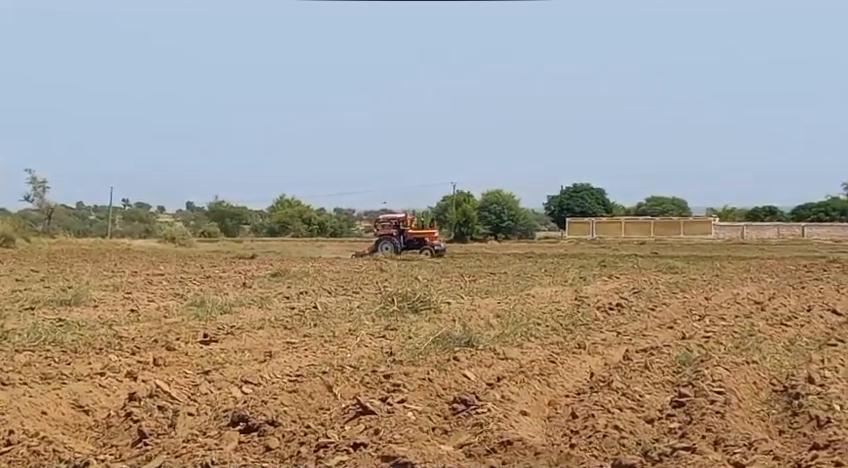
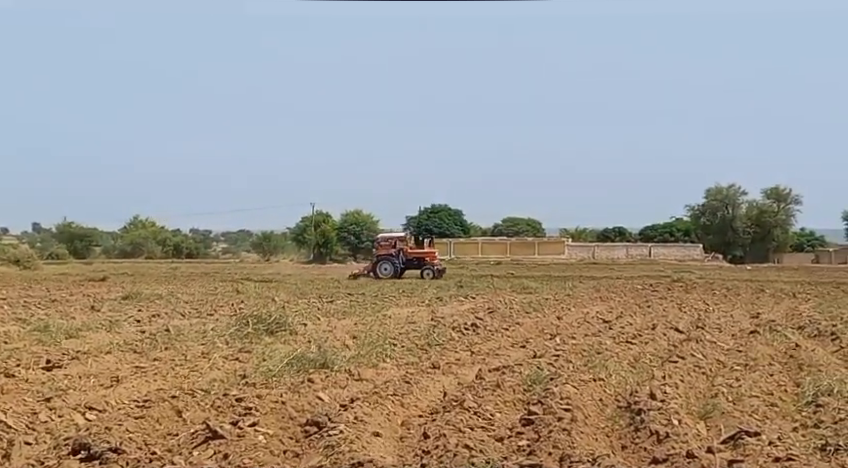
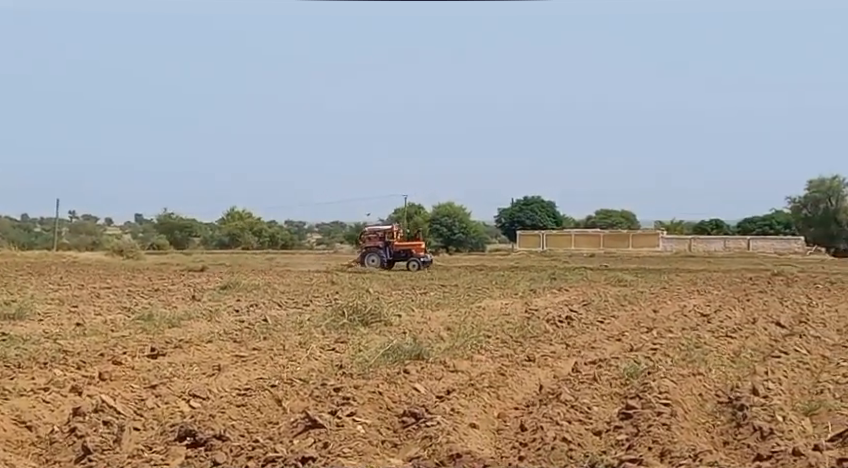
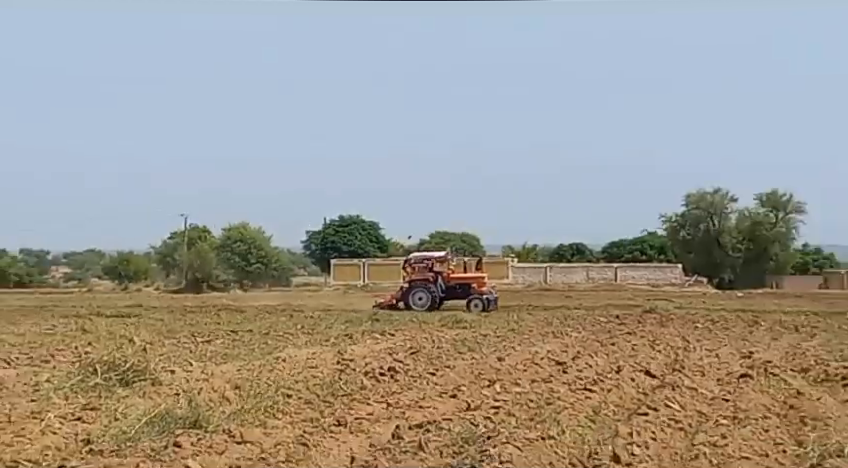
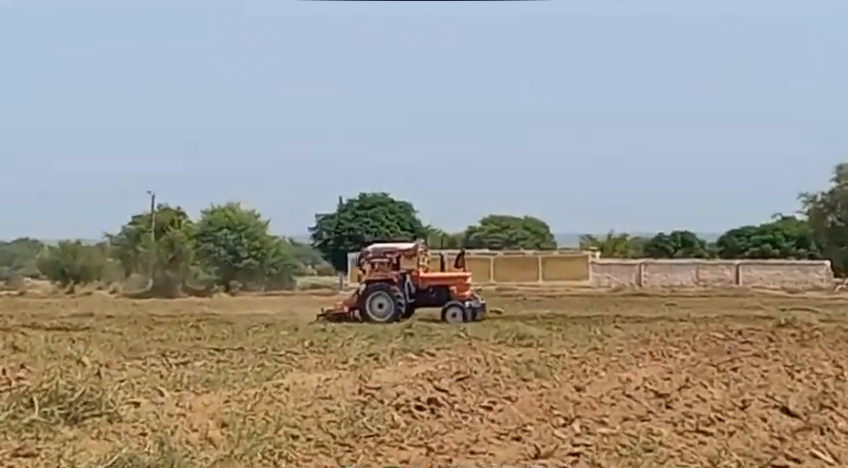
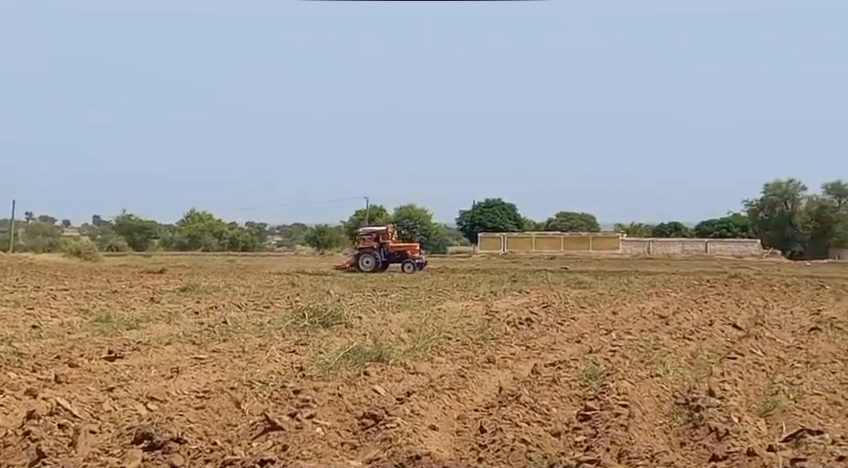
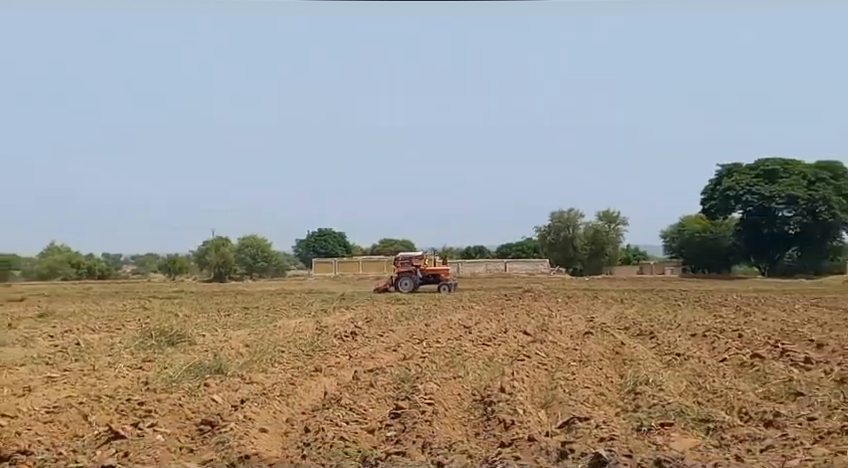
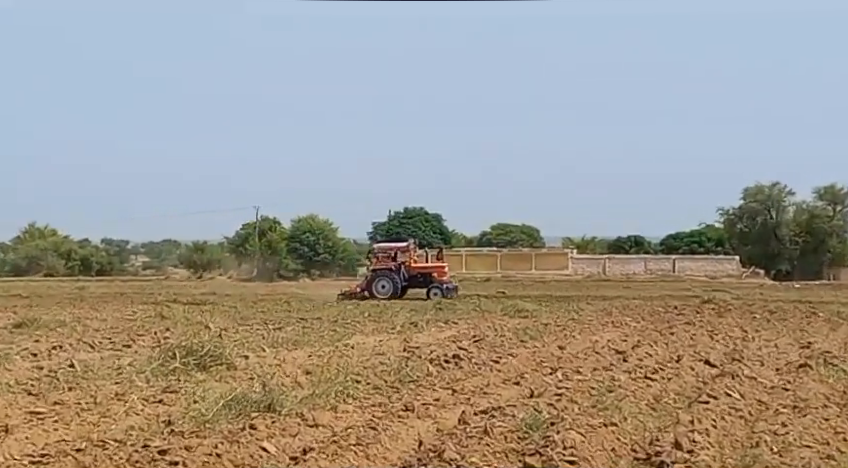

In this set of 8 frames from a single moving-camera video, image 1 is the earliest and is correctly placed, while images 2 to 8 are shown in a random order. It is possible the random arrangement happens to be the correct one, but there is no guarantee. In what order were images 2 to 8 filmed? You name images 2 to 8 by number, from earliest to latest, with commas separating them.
3, 6, 2, 8, 5, 4, 7
